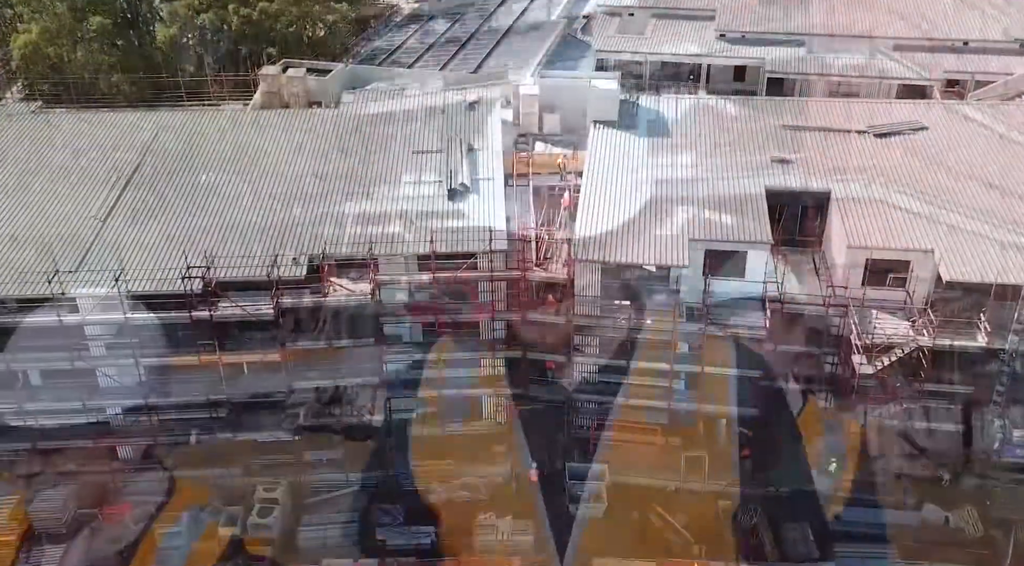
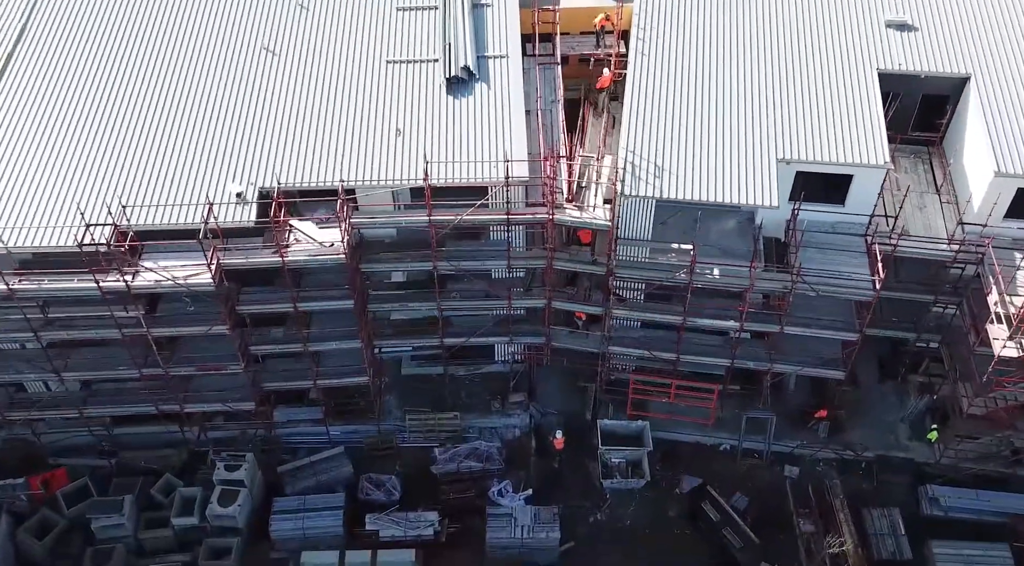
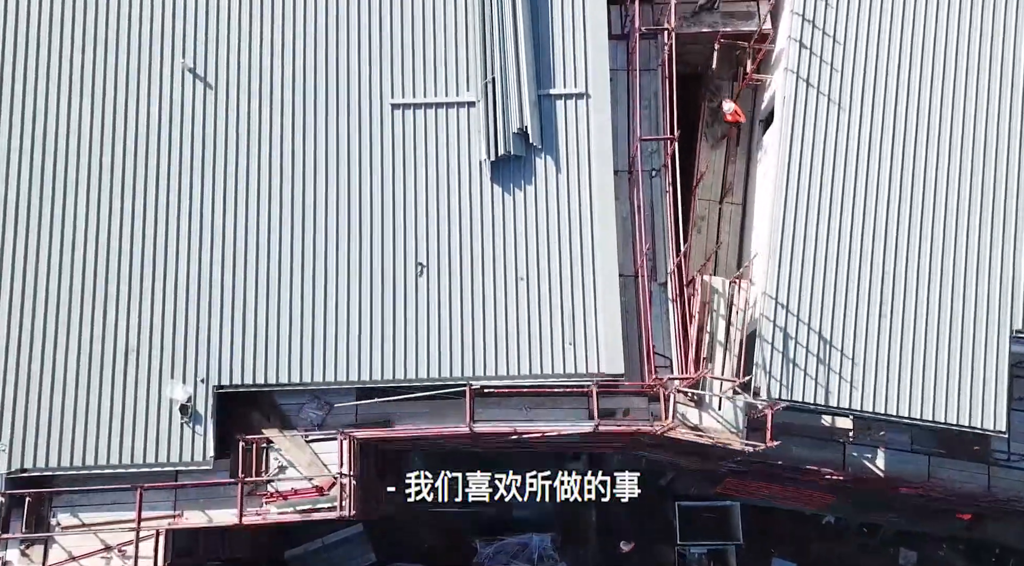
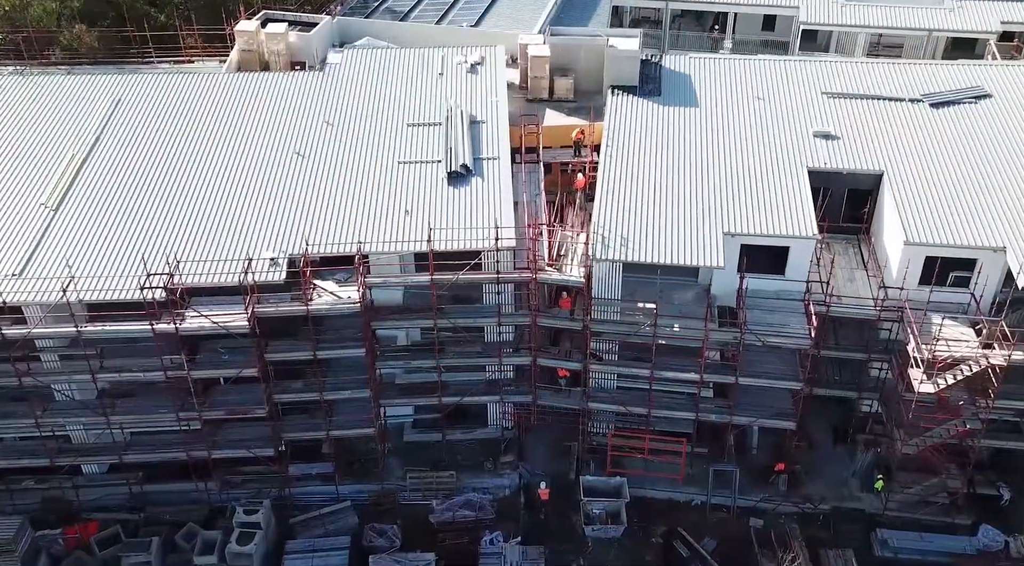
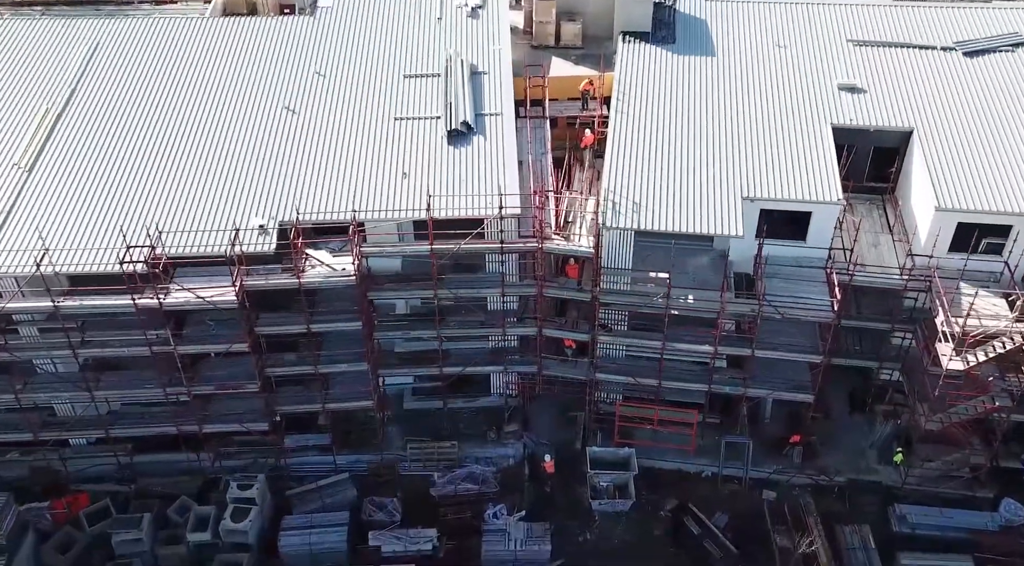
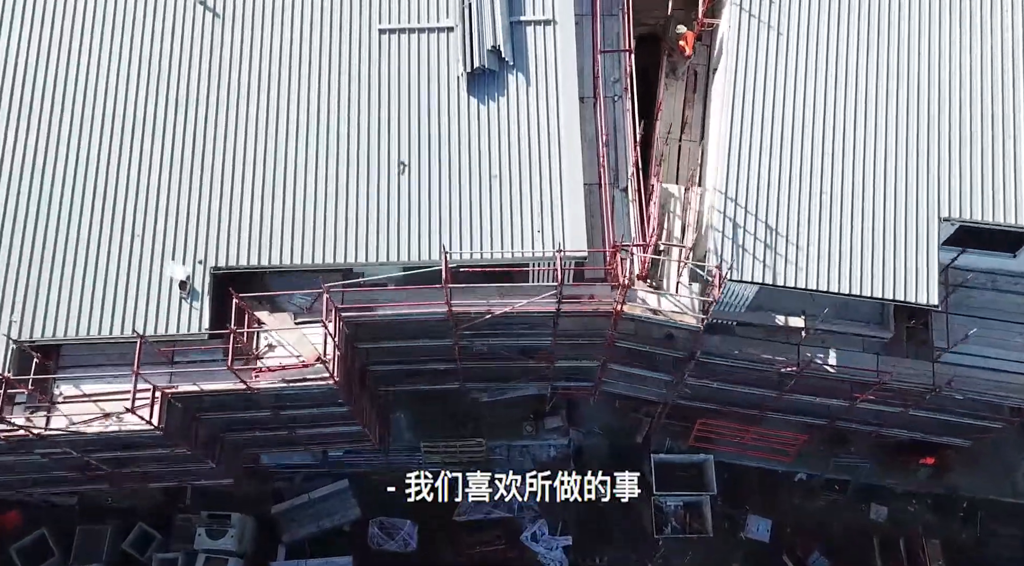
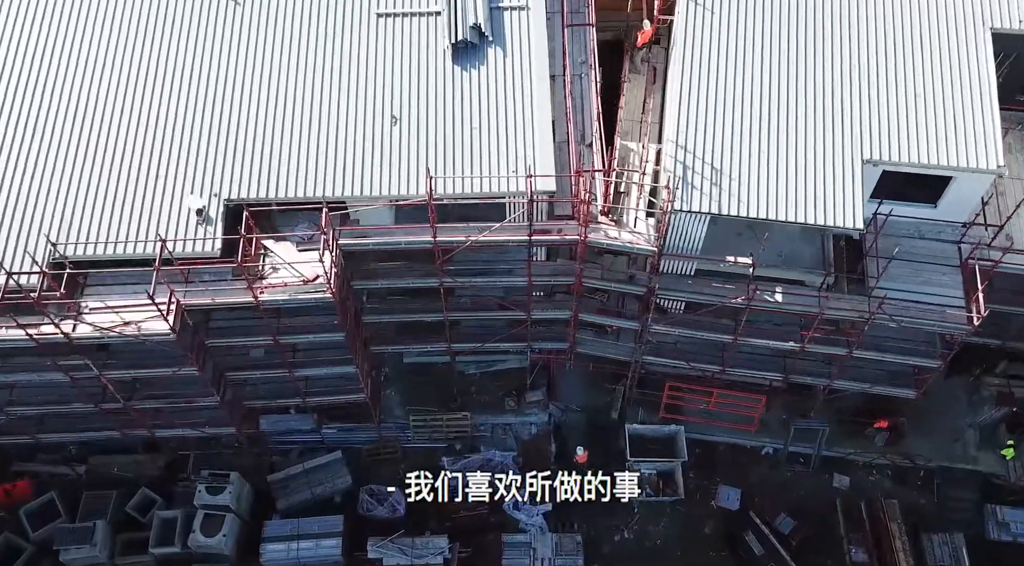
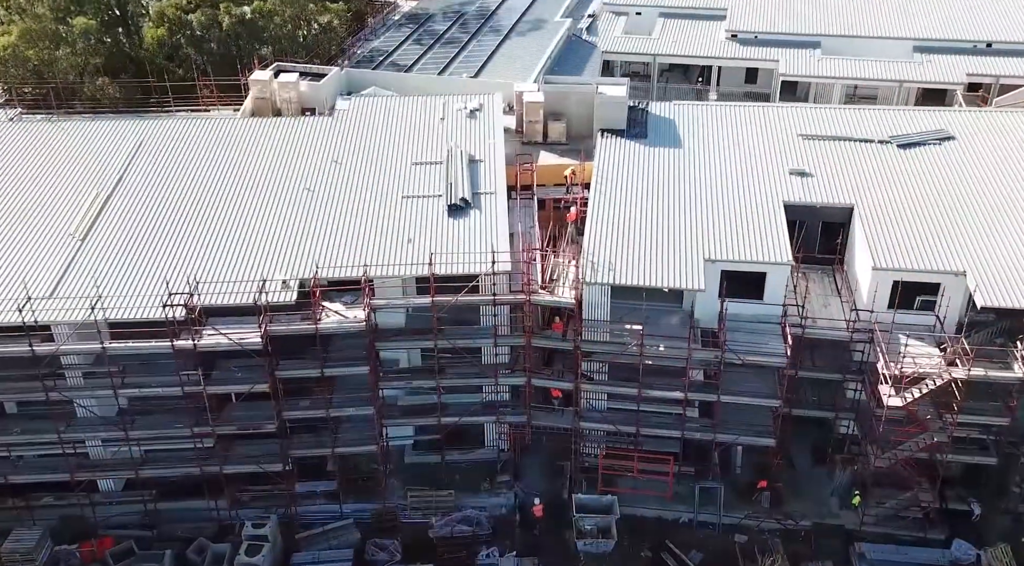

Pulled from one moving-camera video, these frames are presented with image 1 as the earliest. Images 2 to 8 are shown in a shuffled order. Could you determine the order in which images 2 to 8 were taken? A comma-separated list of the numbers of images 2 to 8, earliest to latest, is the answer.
8, 4, 5, 2, 7, 6, 3
